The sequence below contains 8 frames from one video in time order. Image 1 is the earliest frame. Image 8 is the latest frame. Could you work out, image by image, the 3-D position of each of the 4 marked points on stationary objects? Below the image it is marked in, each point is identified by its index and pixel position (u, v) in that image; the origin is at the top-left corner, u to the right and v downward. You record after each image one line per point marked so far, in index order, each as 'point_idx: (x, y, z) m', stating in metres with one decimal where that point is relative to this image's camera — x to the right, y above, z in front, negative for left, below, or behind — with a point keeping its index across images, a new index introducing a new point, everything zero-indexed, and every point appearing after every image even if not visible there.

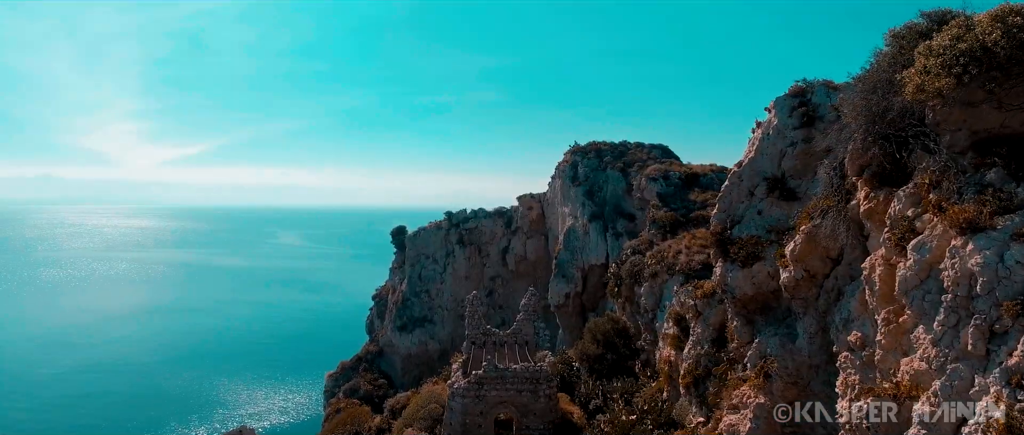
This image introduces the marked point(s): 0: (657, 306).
0: (+5.5, -3.4, +19.1) m
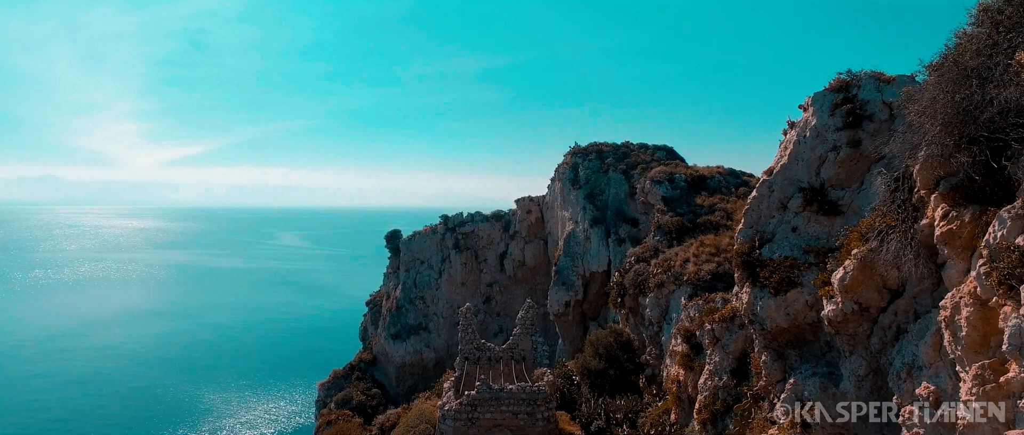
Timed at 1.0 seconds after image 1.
0: (+5.4, -3.6, +17.9) m
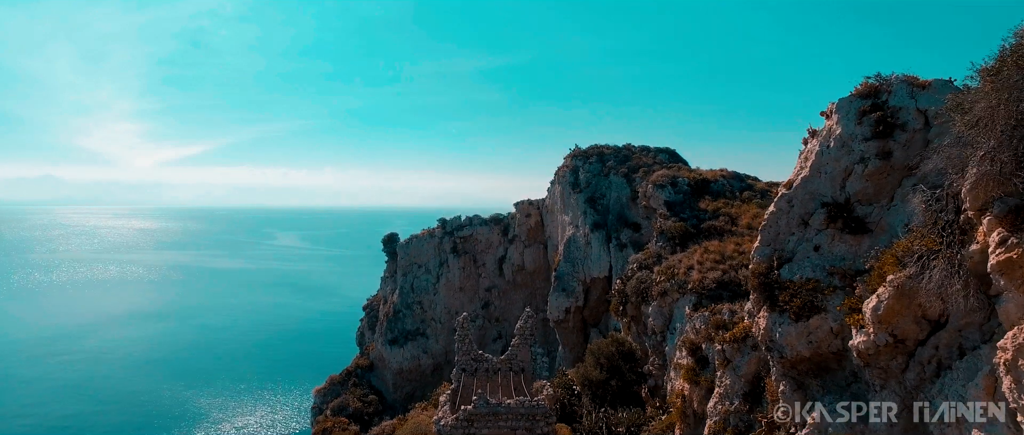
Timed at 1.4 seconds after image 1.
0: (+5.4, -3.8, +17.3) m
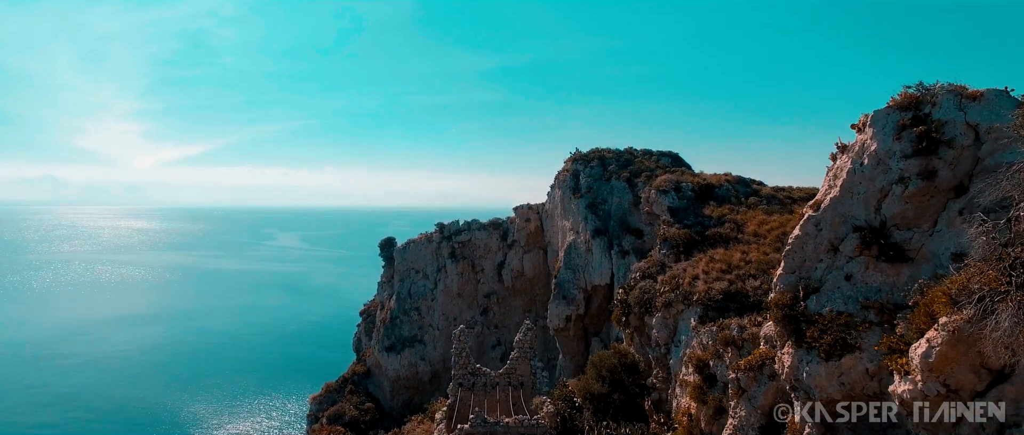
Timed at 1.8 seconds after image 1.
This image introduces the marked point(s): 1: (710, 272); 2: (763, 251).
0: (+5.3, -4.1, +16.7) m
1: (+6.9, -1.9, +17.4) m
2: (+9.1, -1.2, +18.1) m
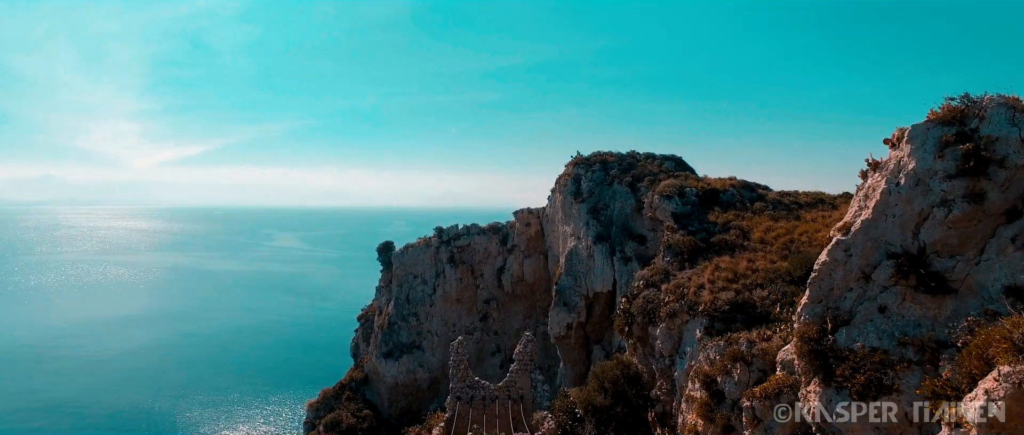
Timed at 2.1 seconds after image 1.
0: (+5.3, -4.3, +16.1) m
1: (+6.9, -2.1, +16.8) m
2: (+9.1, -1.5, +17.6) m
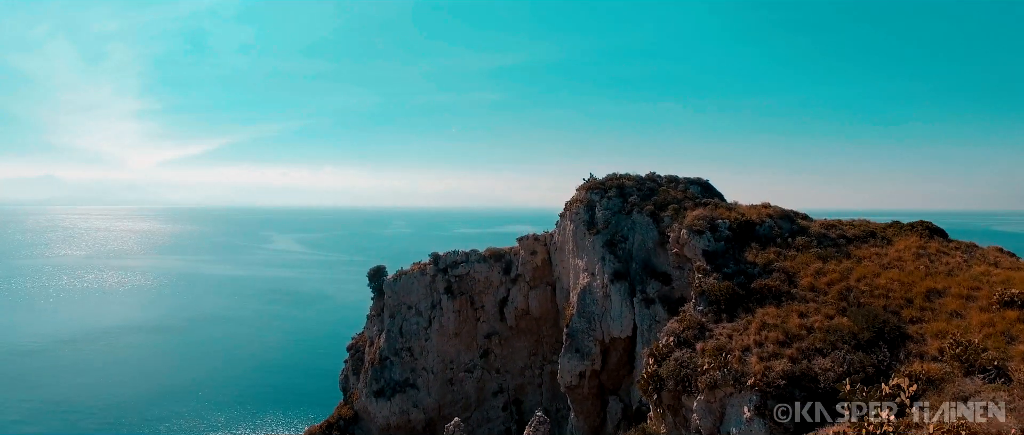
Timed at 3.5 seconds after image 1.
0: (+5.5, -5.7, +13.3) m
1: (+7.1, -3.5, +14.0) m
2: (+9.3, -2.9, +14.7) m
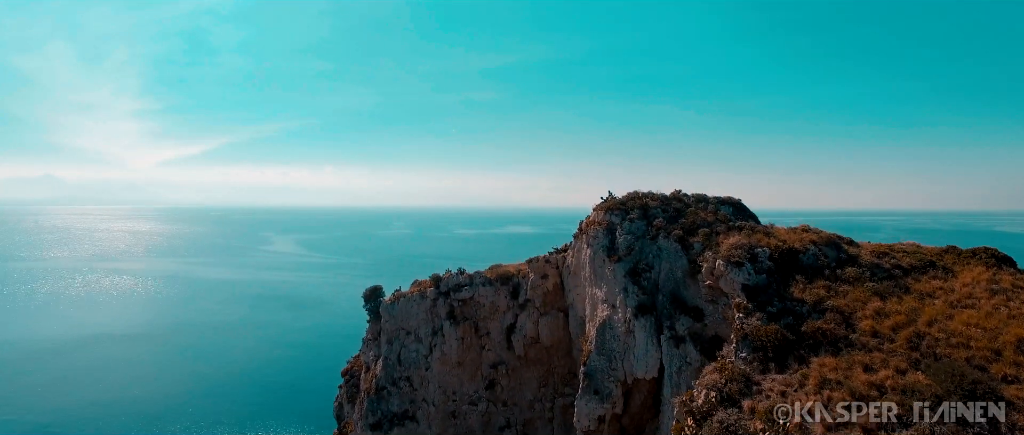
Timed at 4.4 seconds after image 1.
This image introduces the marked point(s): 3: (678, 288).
0: (+5.9, -6.7, +11.1) m
1: (+7.5, -4.5, +11.8) m
2: (+9.7, -3.8, +12.5) m
3: (+5.9, -2.5, +17.5) m
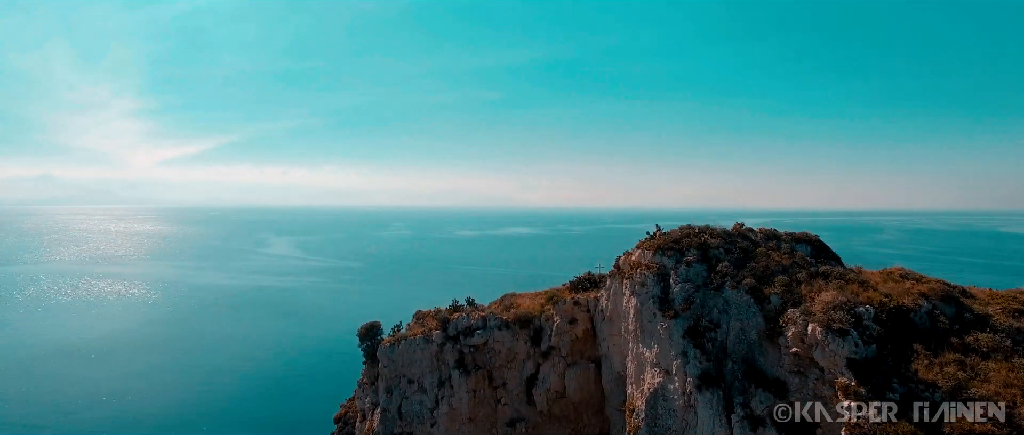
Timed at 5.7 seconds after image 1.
0: (+6.8, -8.0, +7.5) m
1: (+8.4, -5.8, +8.2) m
2: (+10.6, -5.1, +8.9) m
3: (+6.7, -3.8, +13.9) m
